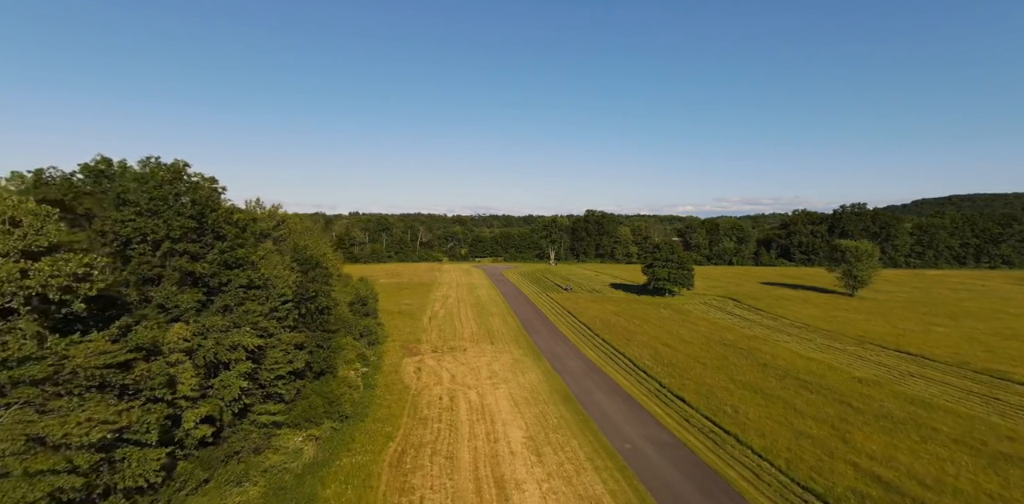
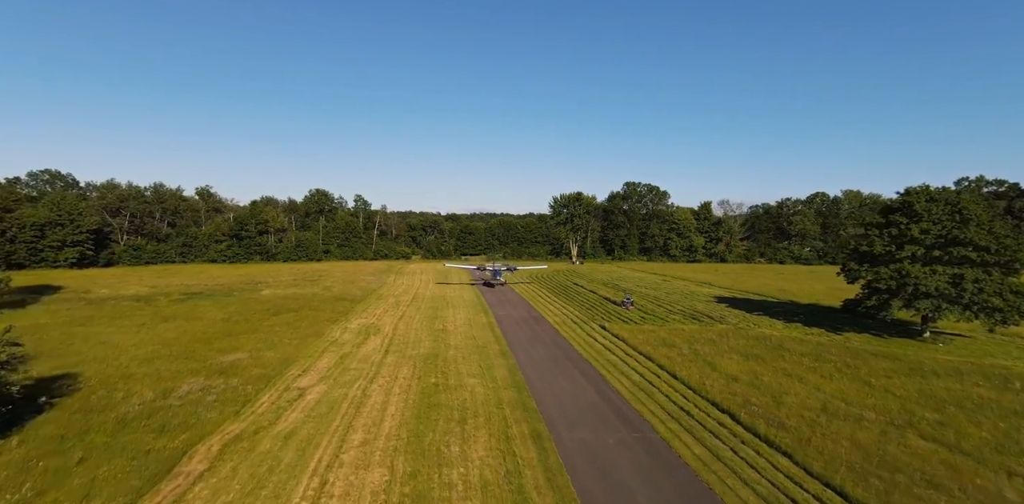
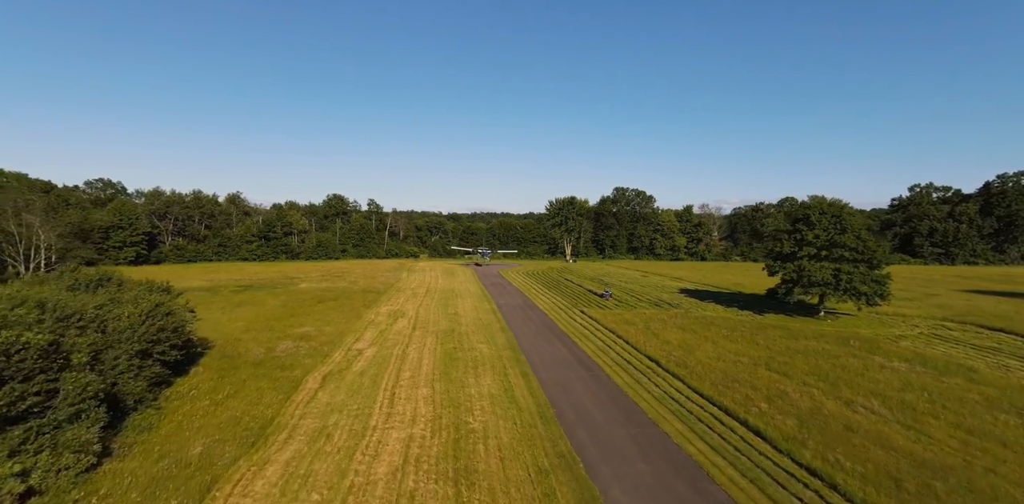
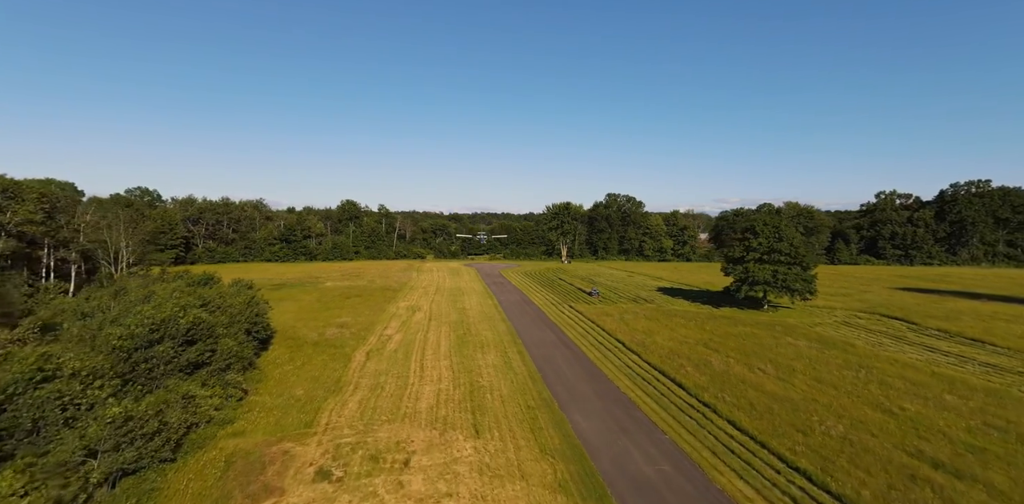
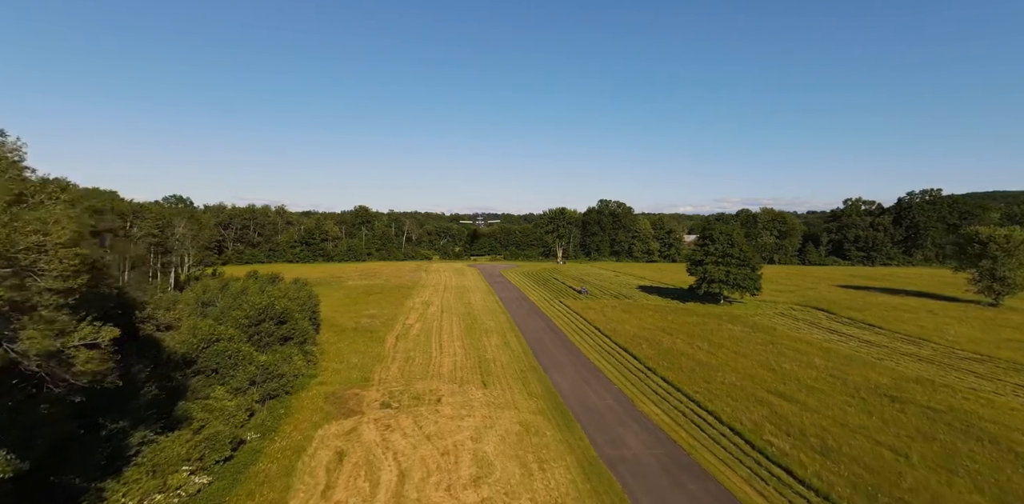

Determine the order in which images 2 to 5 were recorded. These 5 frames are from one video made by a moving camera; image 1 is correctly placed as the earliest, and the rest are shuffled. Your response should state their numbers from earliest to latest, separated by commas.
5, 4, 3, 2
